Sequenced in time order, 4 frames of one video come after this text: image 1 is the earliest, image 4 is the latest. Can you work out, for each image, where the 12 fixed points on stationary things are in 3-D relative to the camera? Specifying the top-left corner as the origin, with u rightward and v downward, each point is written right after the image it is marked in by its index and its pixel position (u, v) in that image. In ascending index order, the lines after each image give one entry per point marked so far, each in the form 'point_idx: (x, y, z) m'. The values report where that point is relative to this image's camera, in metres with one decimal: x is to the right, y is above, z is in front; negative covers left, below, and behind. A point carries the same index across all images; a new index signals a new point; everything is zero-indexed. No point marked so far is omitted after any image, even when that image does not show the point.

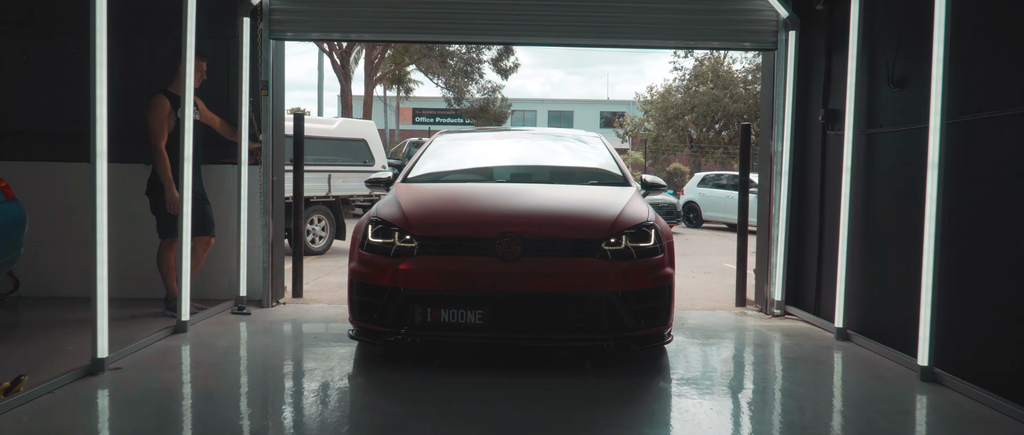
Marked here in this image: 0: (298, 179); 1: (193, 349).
0: (-1.9, +0.3, +6.6) m
1: (-2.0, -0.8, +4.9) m
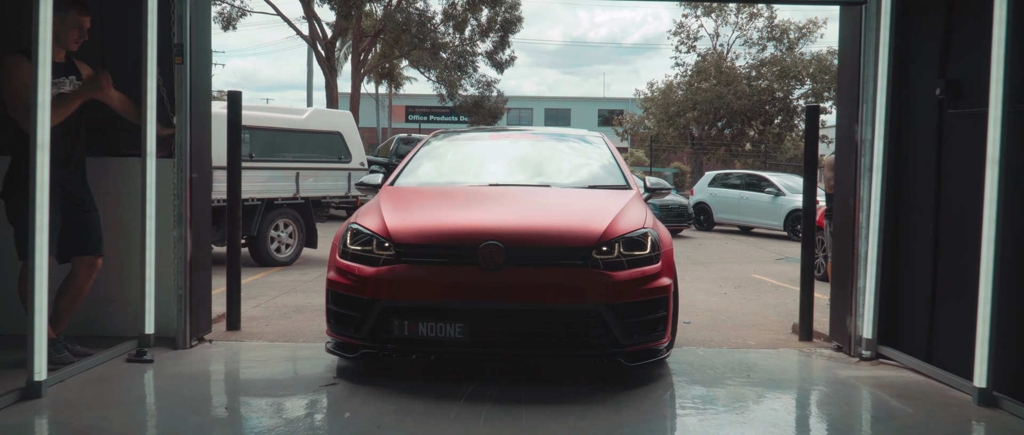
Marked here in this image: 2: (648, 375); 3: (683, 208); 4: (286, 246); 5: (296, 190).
0: (-1.9, +0.3, +5.1) m
1: (-2.0, -0.9, +3.4) m
2: (+0.8, -0.9, +4.3) m
3: (+3.8, +0.2, +16.6) m
4: (-2.8, -0.4, +9.4) m
5: (-2.7, +0.3, +9.4) m
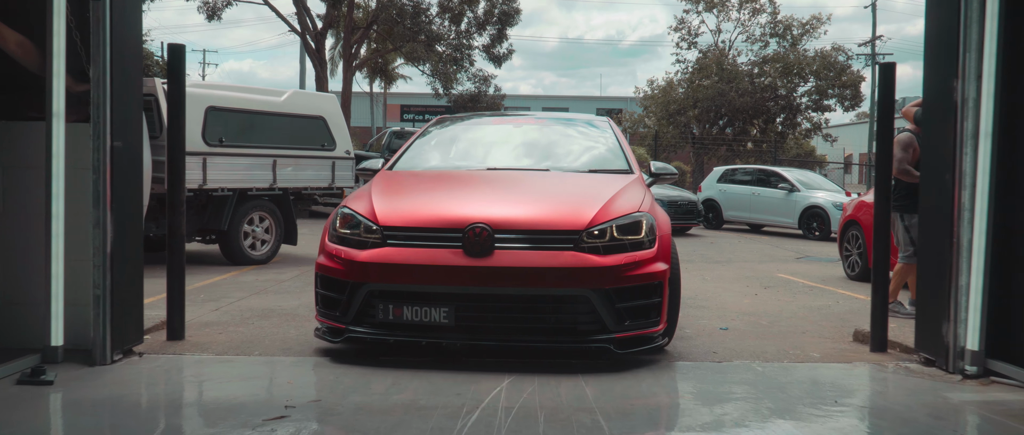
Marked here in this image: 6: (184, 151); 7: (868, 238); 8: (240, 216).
0: (-1.9, +0.4, +4.2) m
1: (-2.0, -0.8, +2.4) m
2: (+0.8, -0.8, +3.4) m
3: (+3.7, +0.3, +15.7) m
4: (-2.8, -0.3, +8.4) m
5: (-2.7, +0.4, +8.4) m
6: (-1.8, +0.4, +4.2) m
7: (+3.9, -0.2, +8.3) m
8: (-2.9, 0.0, +8.0) m
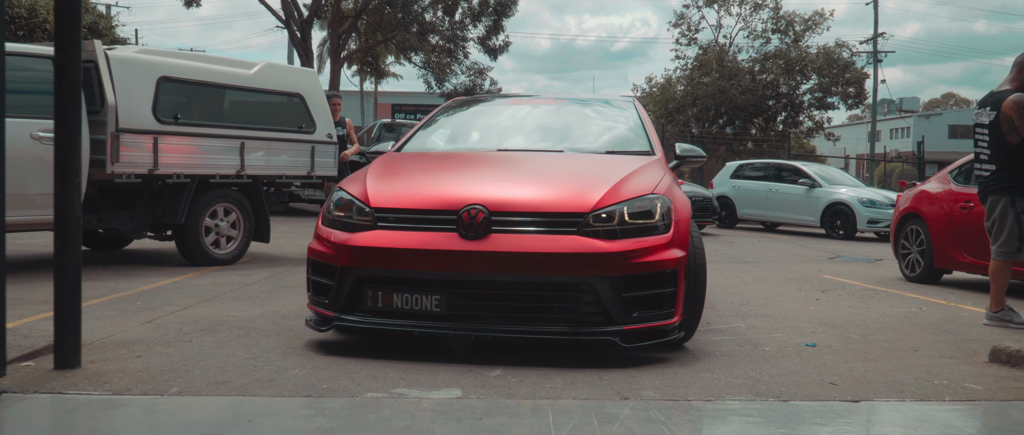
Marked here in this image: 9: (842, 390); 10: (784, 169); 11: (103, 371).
0: (-1.7, +0.5, +2.9) m
1: (-1.8, -0.7, +1.2) m
2: (+1.0, -0.7, +2.2) m
3: (+3.7, +0.3, +14.5) m
4: (-2.7, -0.2, +7.2) m
5: (-2.6, +0.5, +7.2) m
6: (-1.7, +0.5, +2.9) m
7: (+4.0, -0.1, +7.2) m
8: (-2.8, +0.1, +6.8) m
9: (+1.2, -0.6, +2.8) m
10: (+5.8, +1.0, +15.5) m
11: (-1.6, -0.6, +3.0) m
